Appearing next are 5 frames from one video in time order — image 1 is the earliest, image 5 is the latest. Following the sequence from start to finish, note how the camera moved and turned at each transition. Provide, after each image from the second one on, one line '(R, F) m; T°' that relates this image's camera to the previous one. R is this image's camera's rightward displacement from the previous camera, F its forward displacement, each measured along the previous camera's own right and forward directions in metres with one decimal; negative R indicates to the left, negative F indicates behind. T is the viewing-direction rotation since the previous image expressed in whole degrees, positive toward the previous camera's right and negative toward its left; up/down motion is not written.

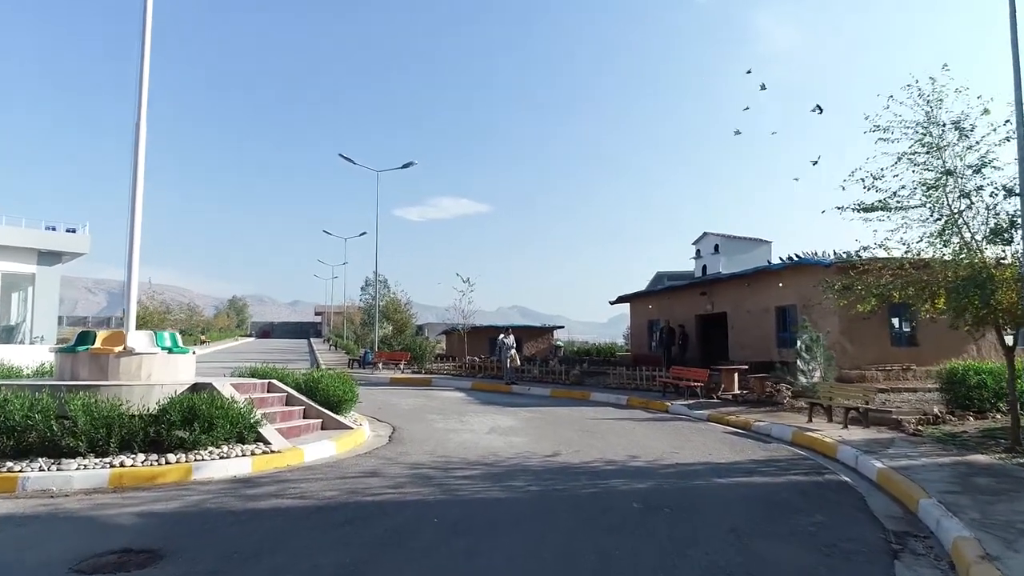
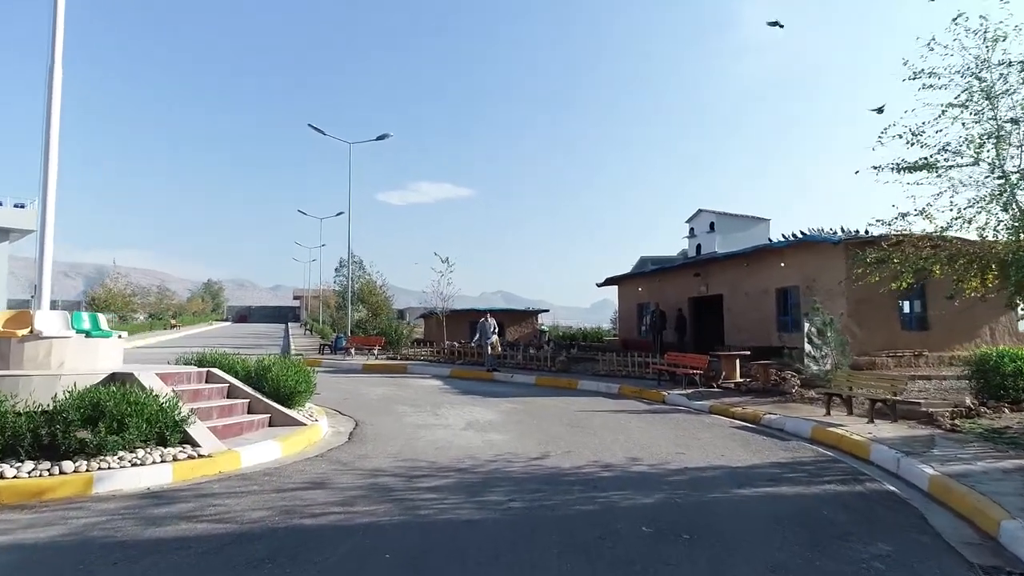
(0.0, +1.5) m; +1°
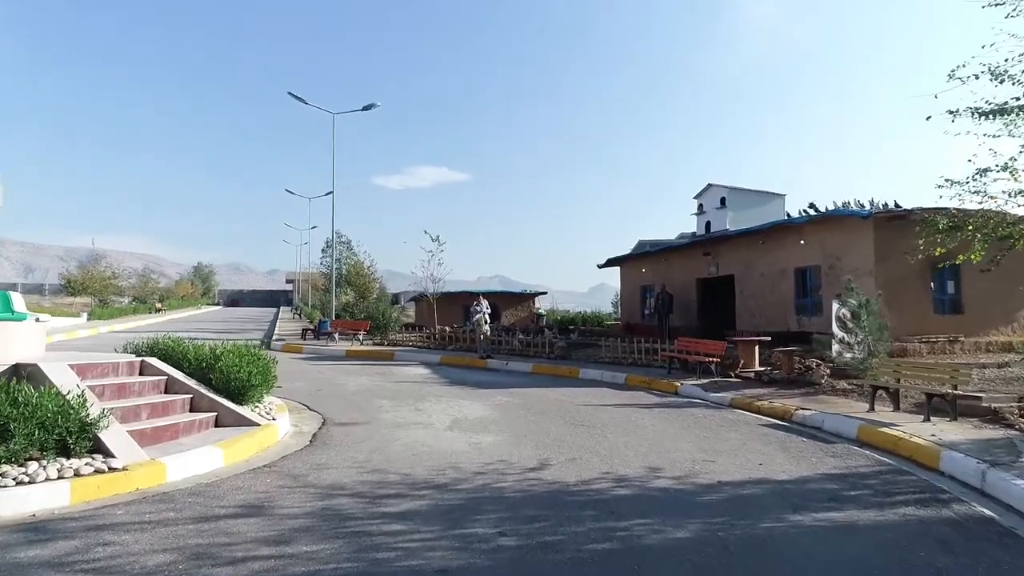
(0.0, +1.5) m; 0°
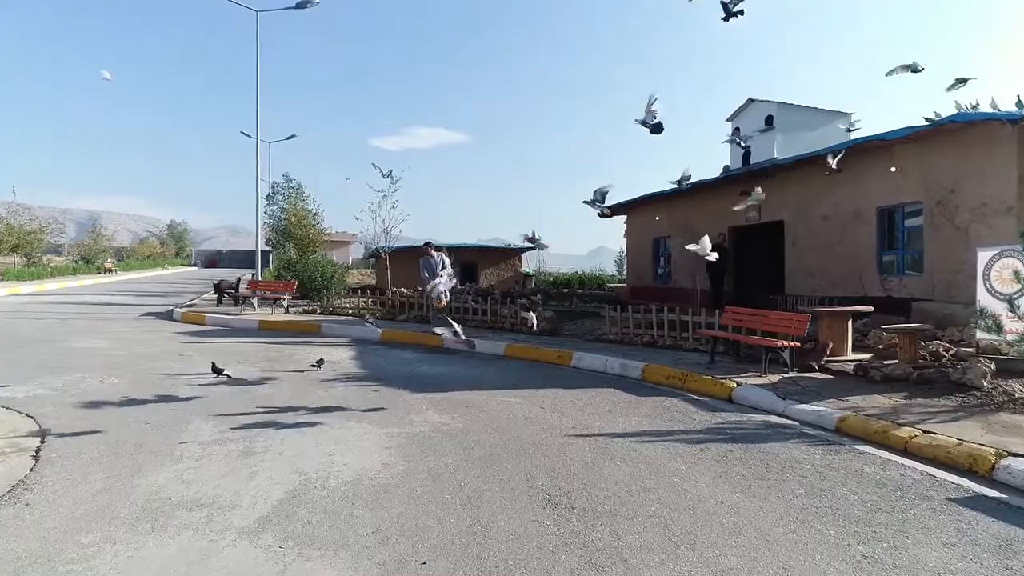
(+0.5, +5.0) m; 0°
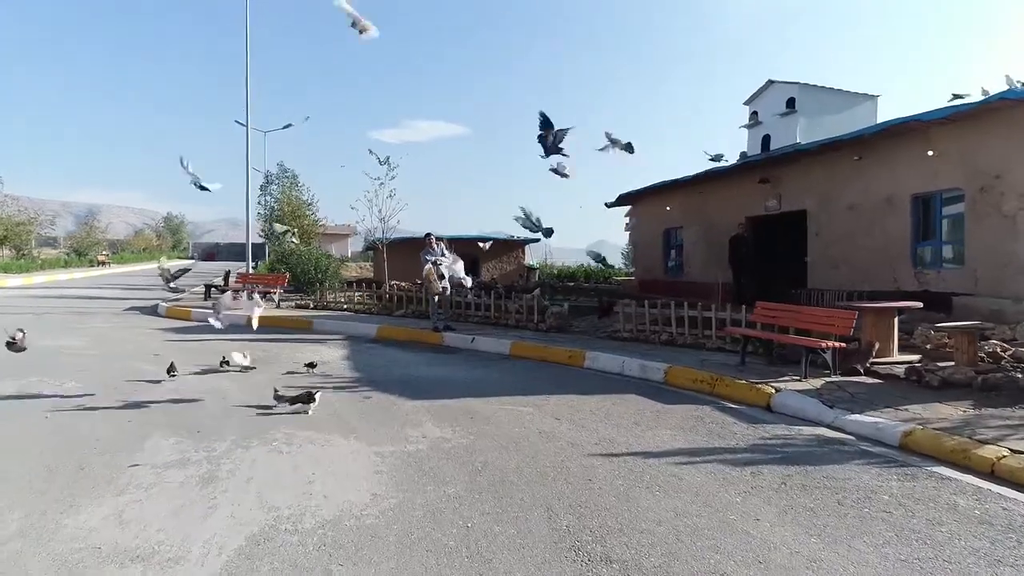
(-0.1, +0.9) m; 0°
